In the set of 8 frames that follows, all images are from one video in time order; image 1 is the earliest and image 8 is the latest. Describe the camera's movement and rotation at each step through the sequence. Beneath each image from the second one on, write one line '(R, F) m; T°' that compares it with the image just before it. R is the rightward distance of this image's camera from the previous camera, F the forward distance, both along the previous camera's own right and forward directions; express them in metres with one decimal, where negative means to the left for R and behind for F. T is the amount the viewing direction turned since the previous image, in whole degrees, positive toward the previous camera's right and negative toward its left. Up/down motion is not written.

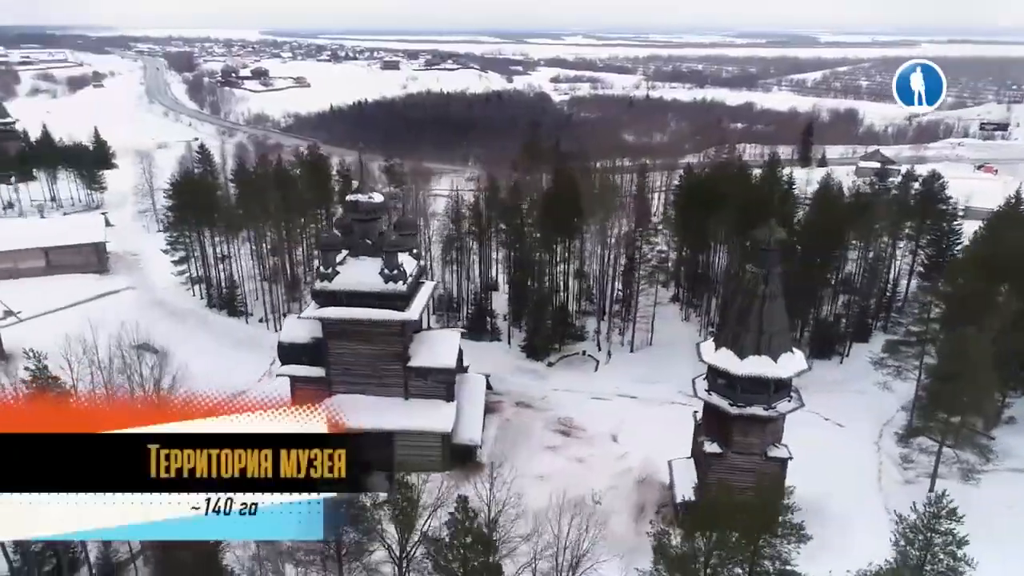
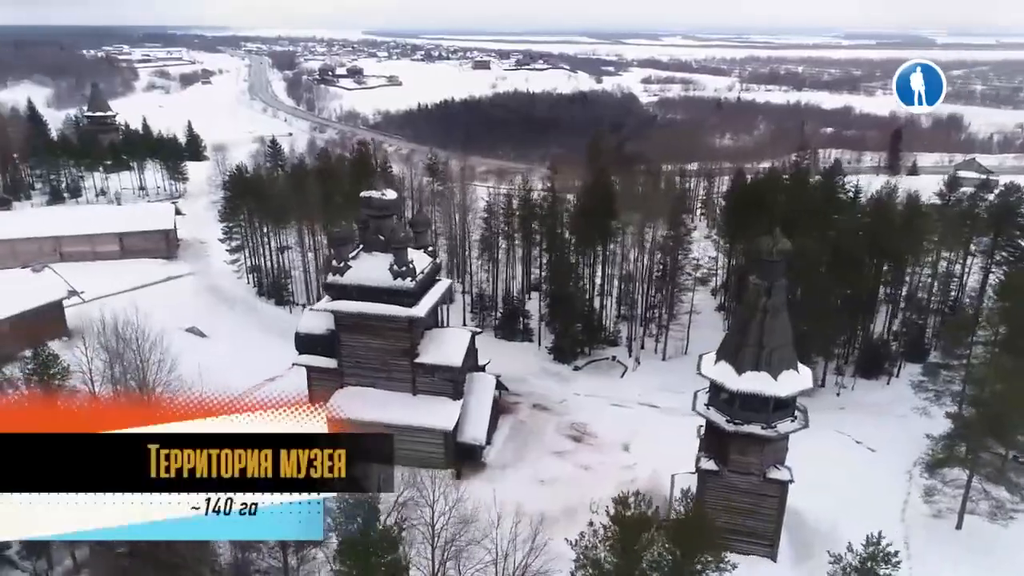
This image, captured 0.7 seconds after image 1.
(+2.5, +0.4) m; -7°
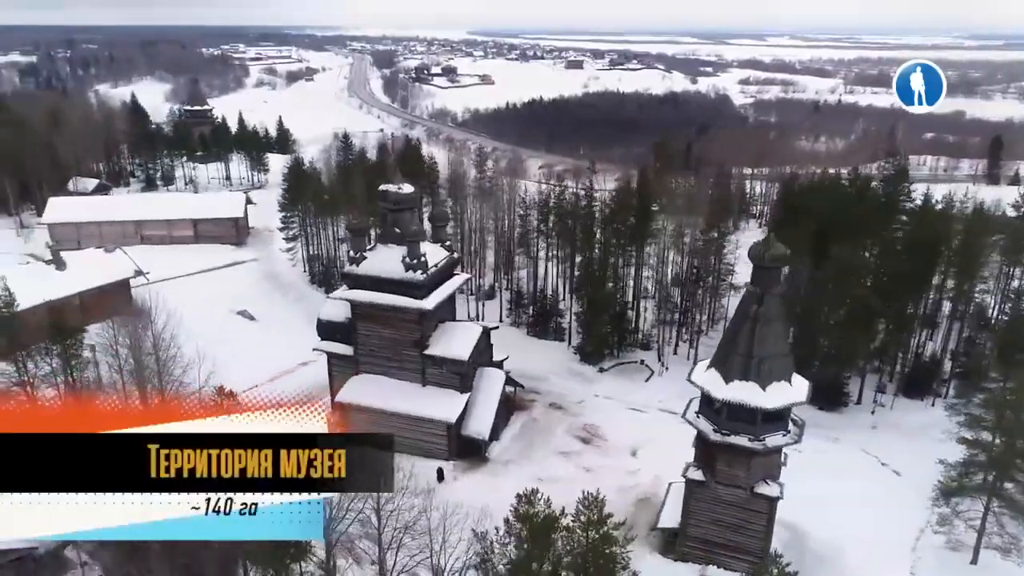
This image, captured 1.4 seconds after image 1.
(+2.7, +0.1) m; -7°
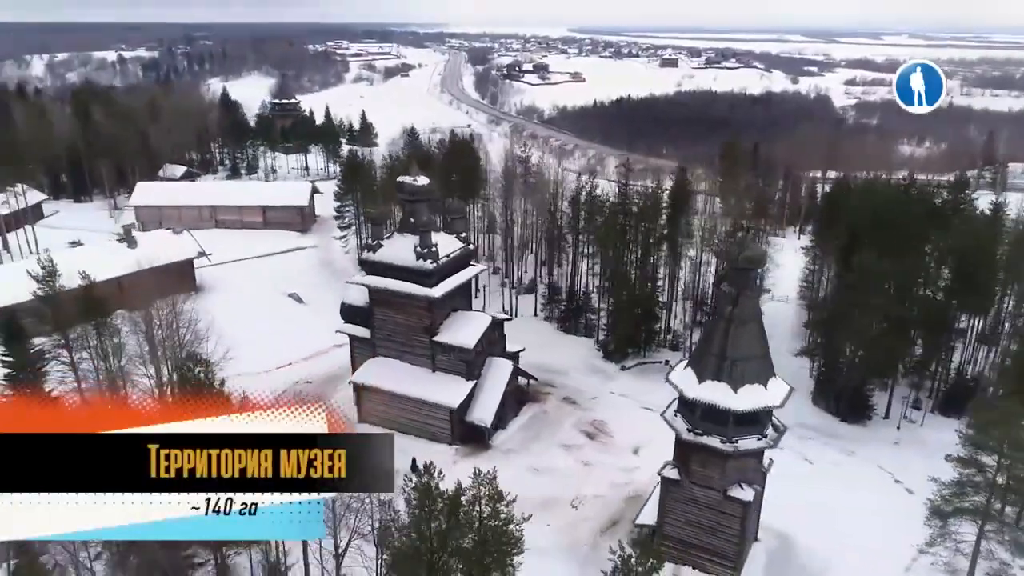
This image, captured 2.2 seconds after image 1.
(+2.8, -0.3) m; -7°
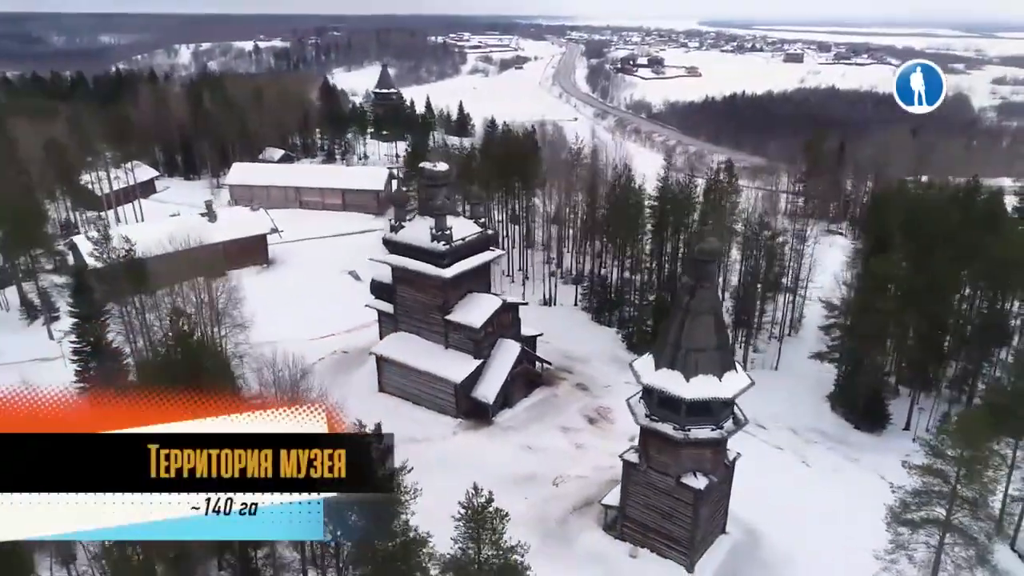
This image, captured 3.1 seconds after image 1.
(+3.7, -0.8) m; -9°
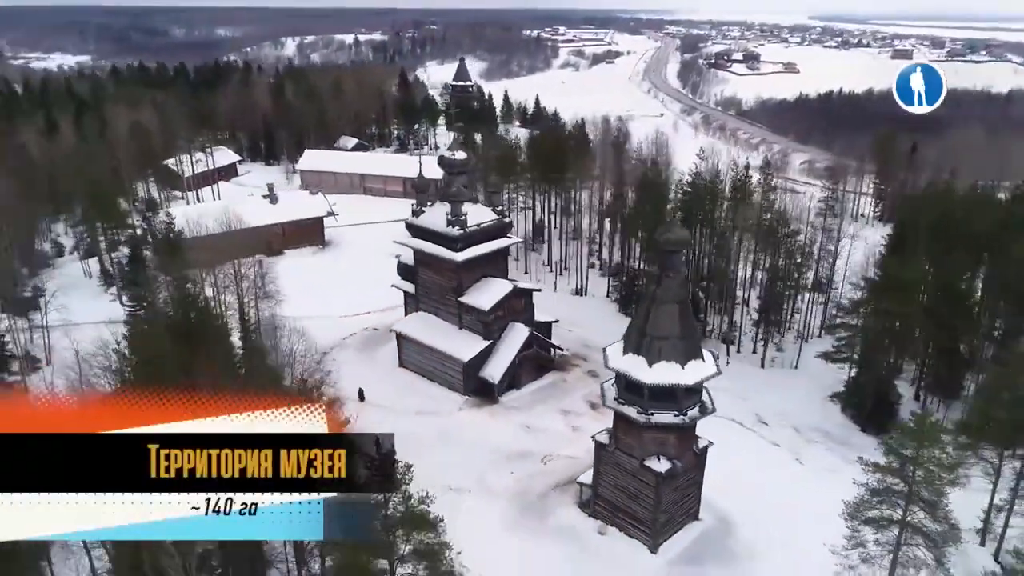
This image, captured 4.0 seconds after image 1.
(+2.9, -0.9) m; -7°
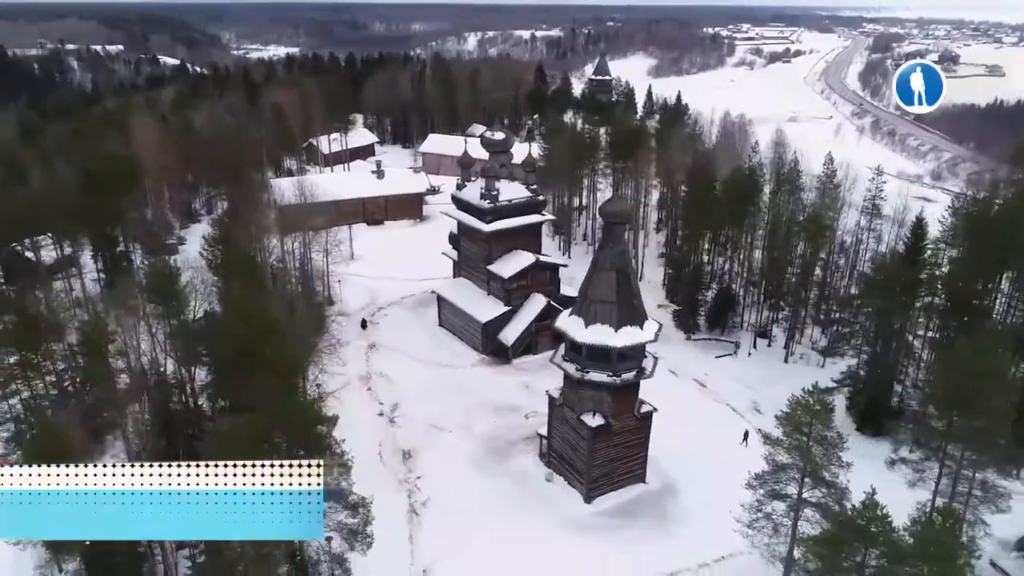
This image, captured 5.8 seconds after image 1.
(+5.9, -1.7) m; -13°
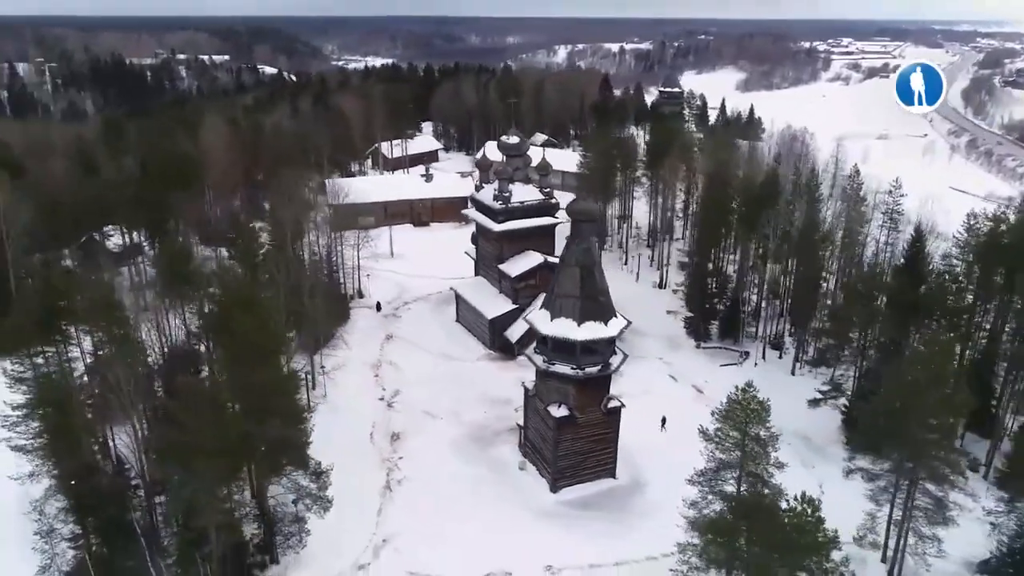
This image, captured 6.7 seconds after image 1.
(+3.3, -0.8) m; -7°
